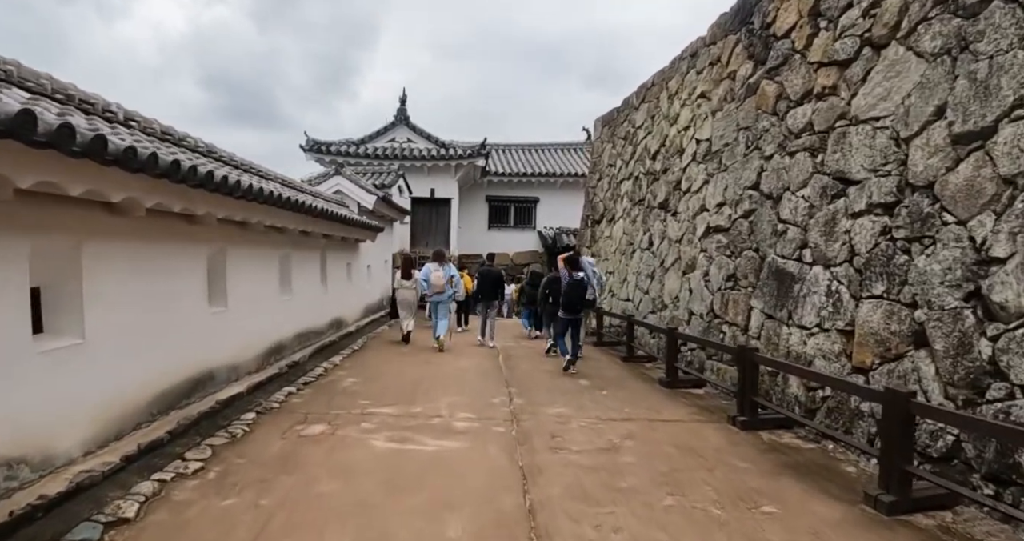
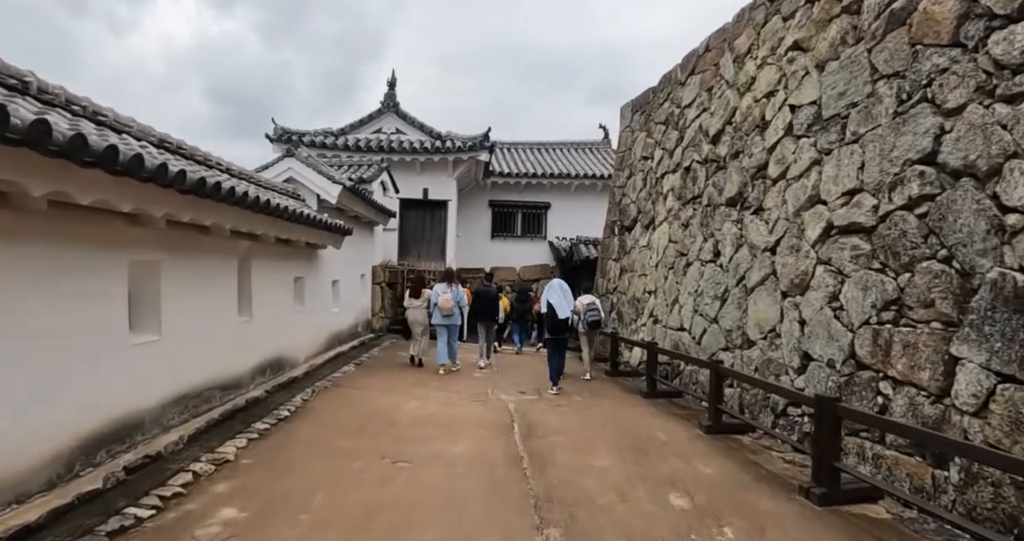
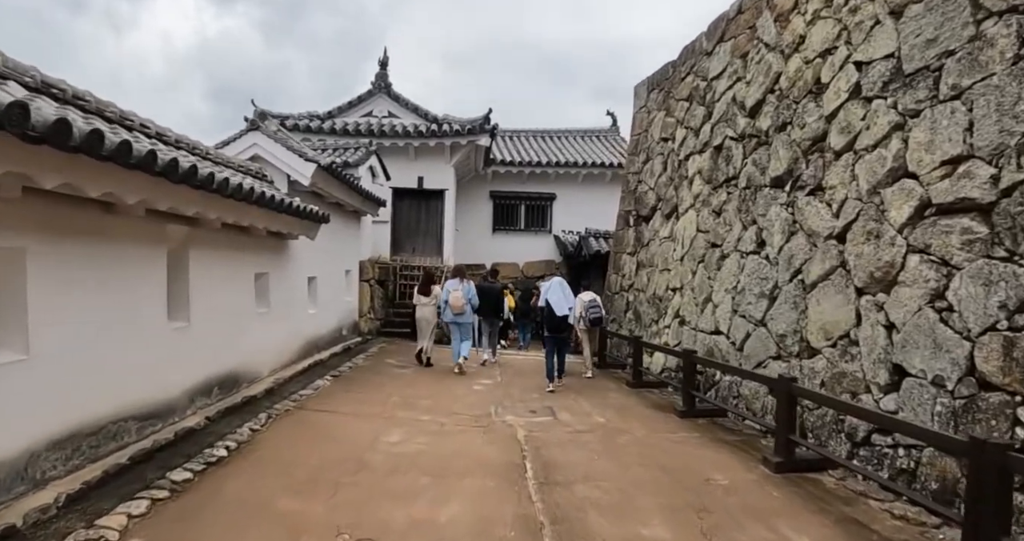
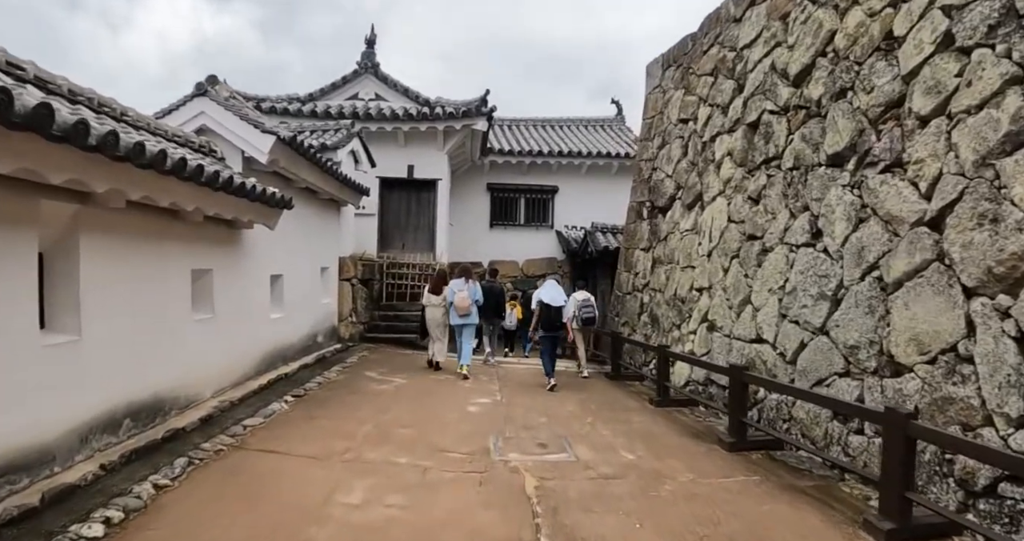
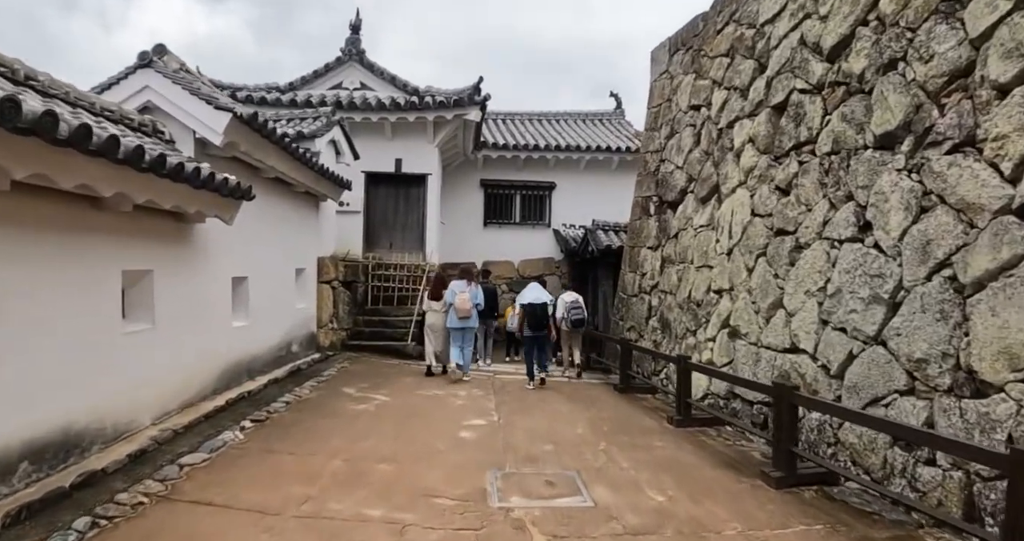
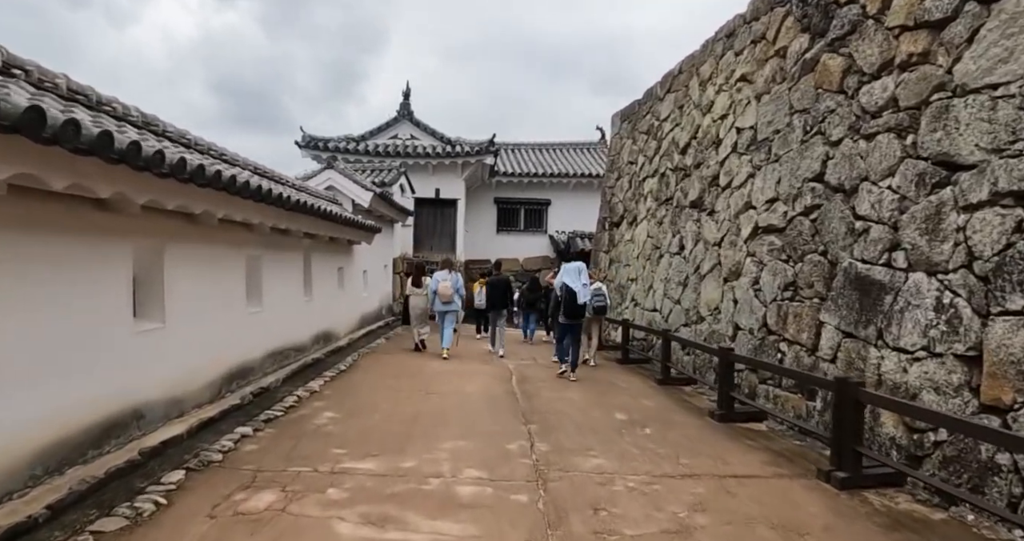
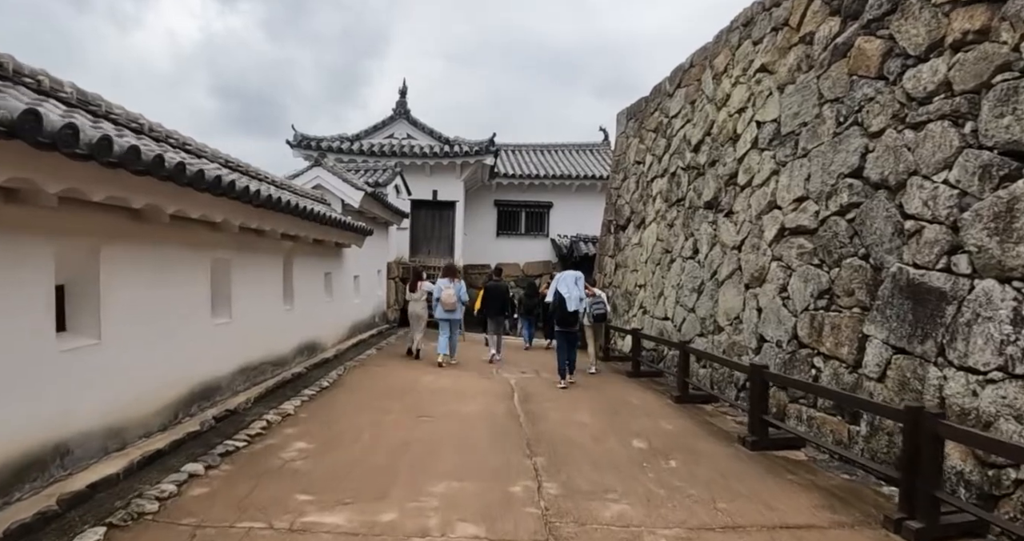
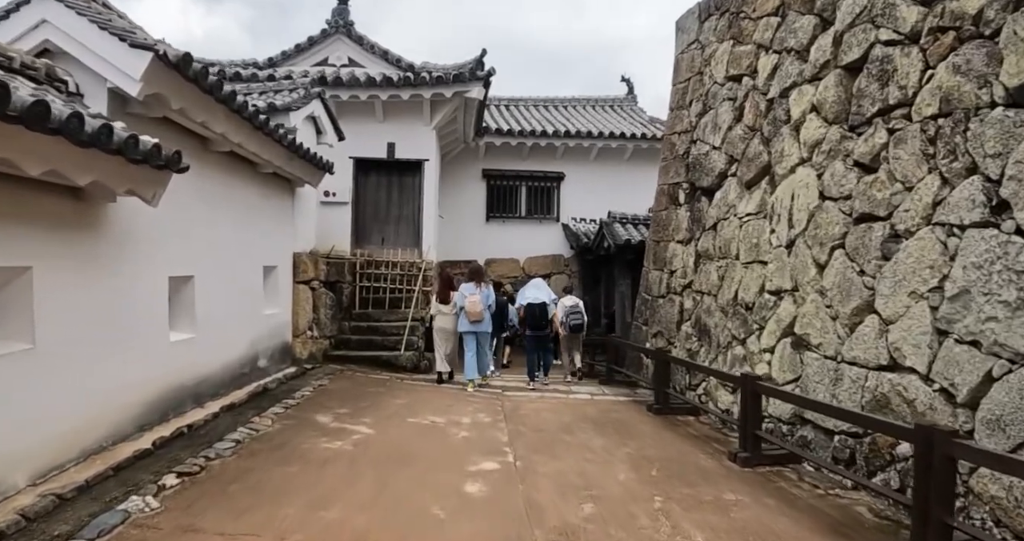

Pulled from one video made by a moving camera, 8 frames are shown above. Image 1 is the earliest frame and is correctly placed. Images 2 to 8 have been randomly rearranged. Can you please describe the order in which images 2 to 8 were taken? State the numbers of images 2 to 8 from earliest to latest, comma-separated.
6, 7, 2, 3, 4, 5, 8
